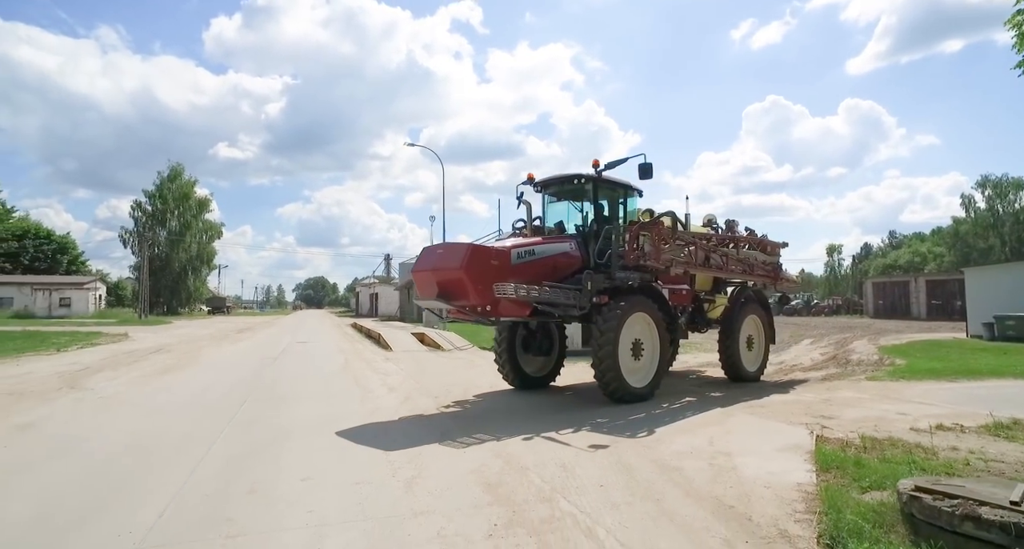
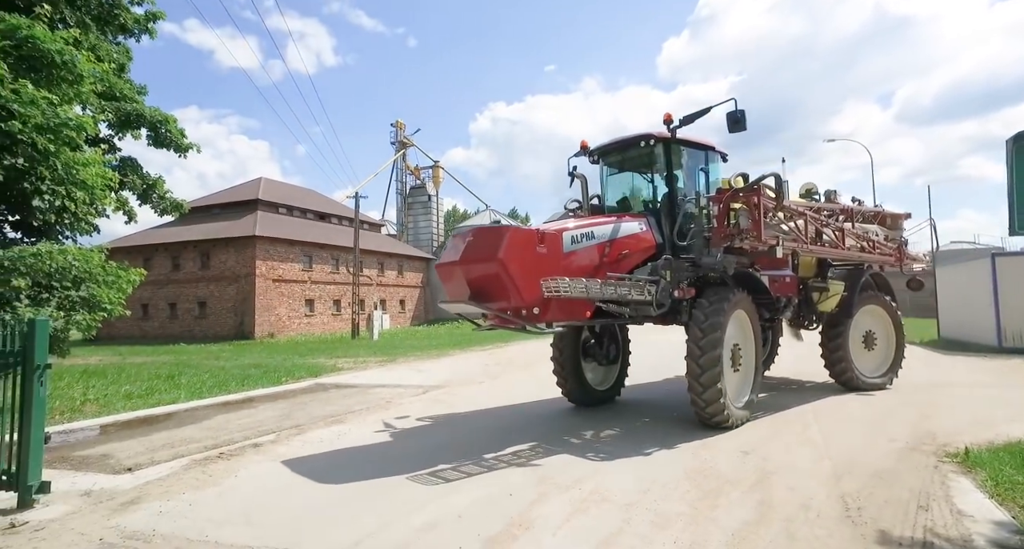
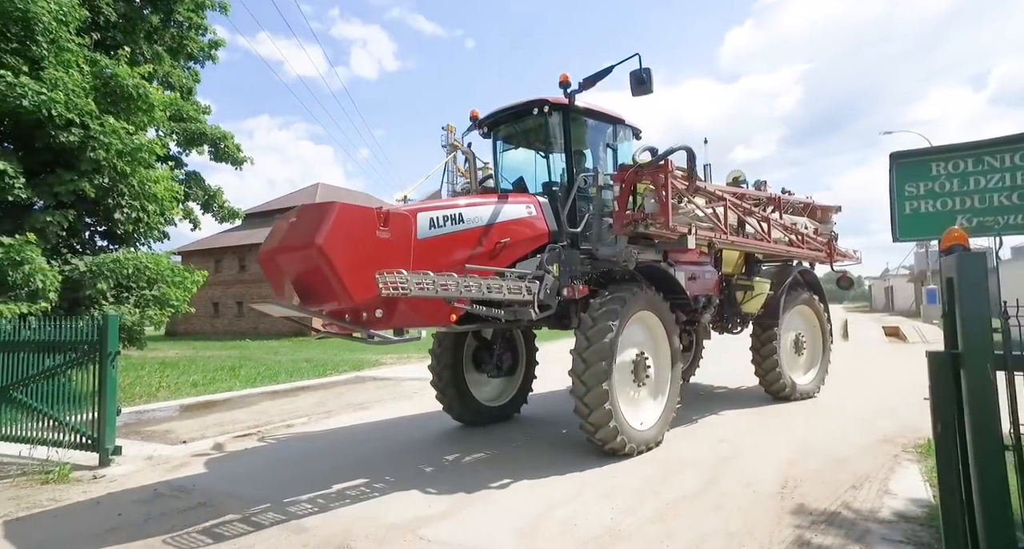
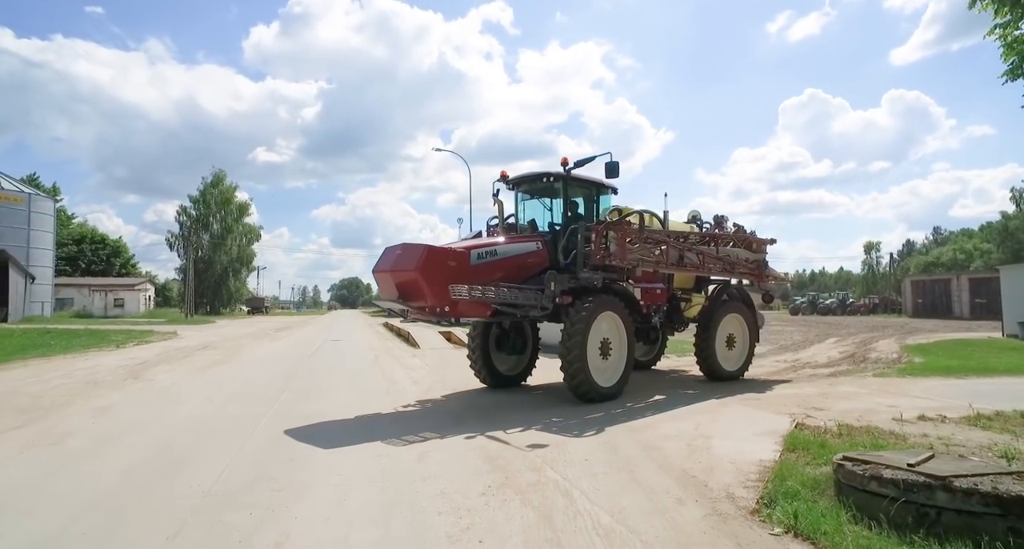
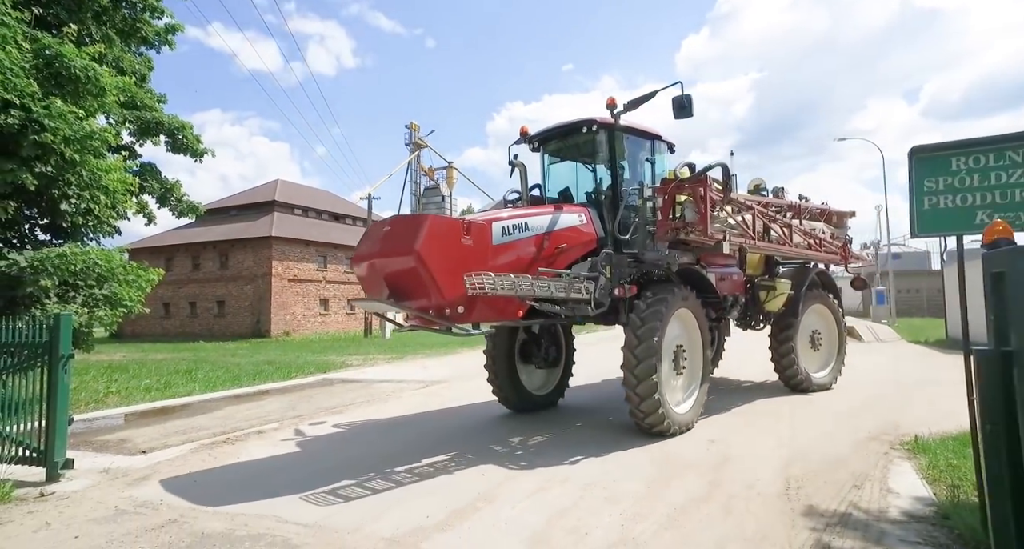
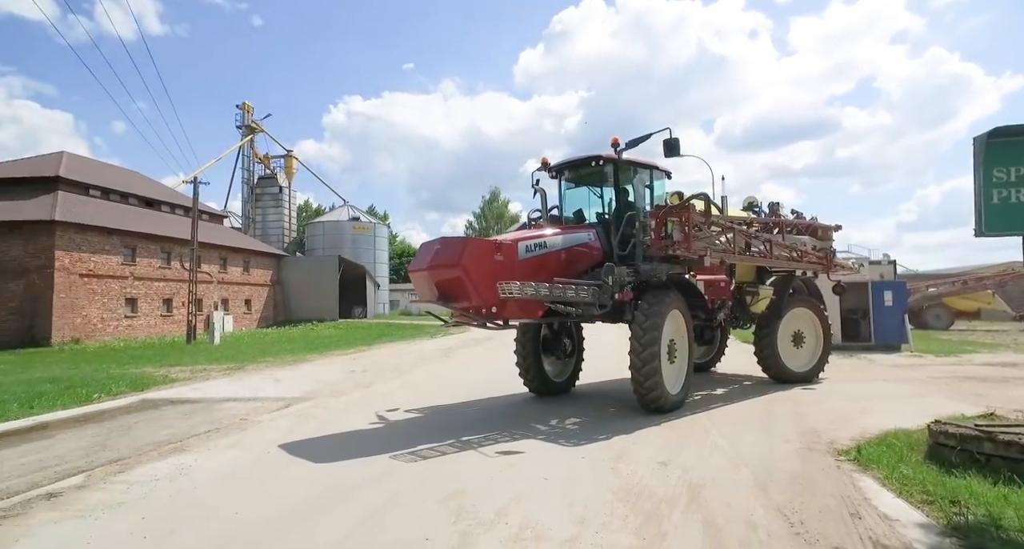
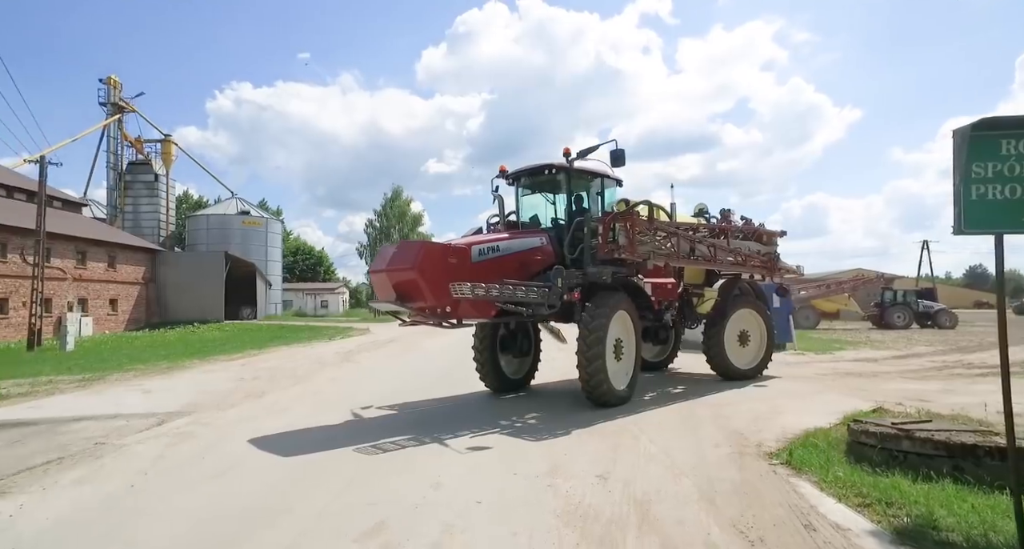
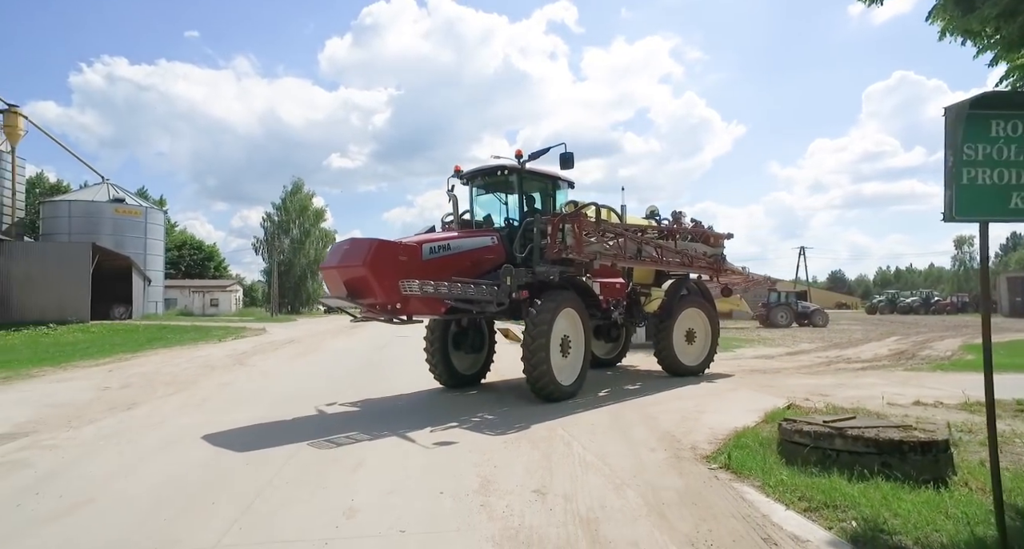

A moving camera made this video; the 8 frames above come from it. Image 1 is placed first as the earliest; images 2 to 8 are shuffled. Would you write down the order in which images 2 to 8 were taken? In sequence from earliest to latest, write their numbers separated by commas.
4, 8, 7, 6, 2, 5, 3
